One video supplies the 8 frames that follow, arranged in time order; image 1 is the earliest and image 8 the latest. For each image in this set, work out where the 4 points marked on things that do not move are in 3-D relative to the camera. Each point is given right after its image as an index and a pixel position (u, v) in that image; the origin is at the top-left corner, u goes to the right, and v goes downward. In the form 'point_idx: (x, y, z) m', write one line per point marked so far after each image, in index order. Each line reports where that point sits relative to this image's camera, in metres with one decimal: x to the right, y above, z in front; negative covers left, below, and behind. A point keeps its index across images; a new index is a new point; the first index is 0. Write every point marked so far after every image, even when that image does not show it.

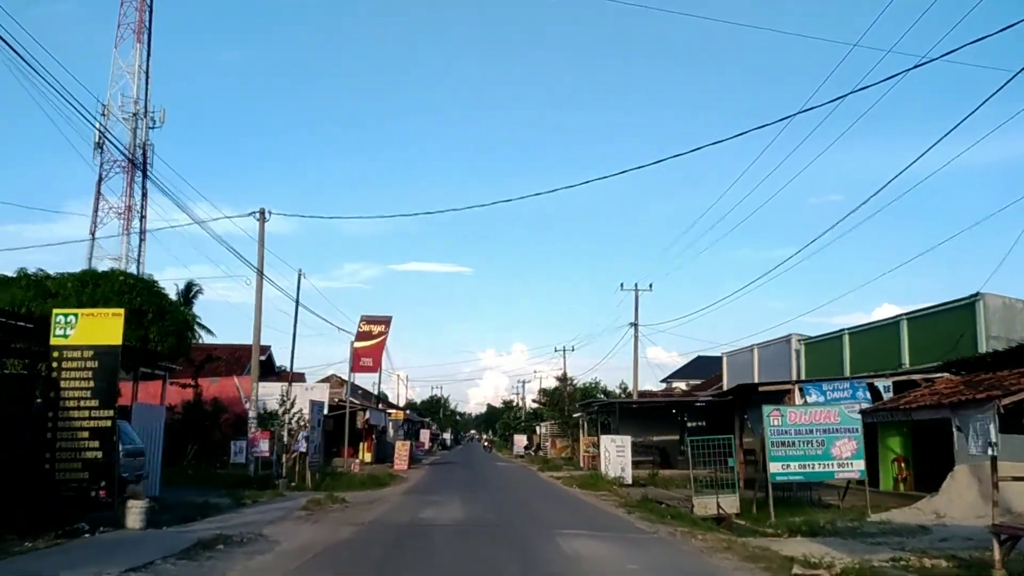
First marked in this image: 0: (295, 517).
0: (-5.0, -5.2, +19.2) m
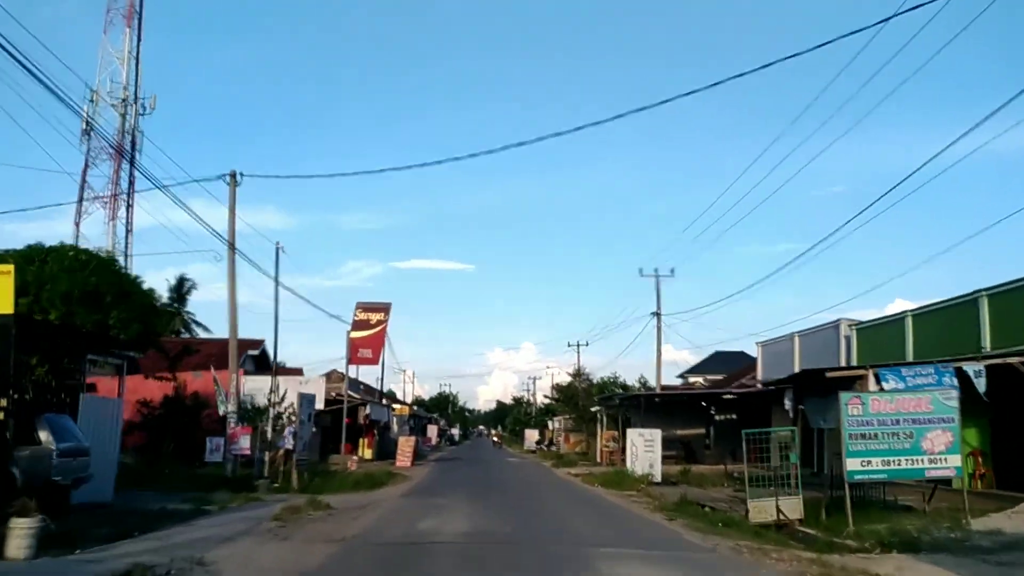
0: (-4.6, -4.5, +15.5) m
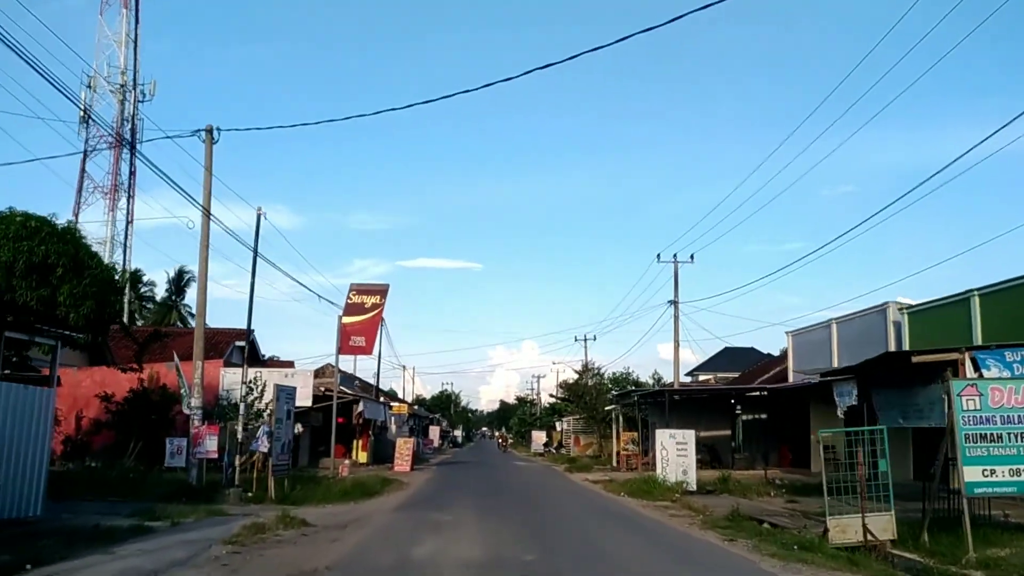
0: (-4.3, -3.8, +11.8) m
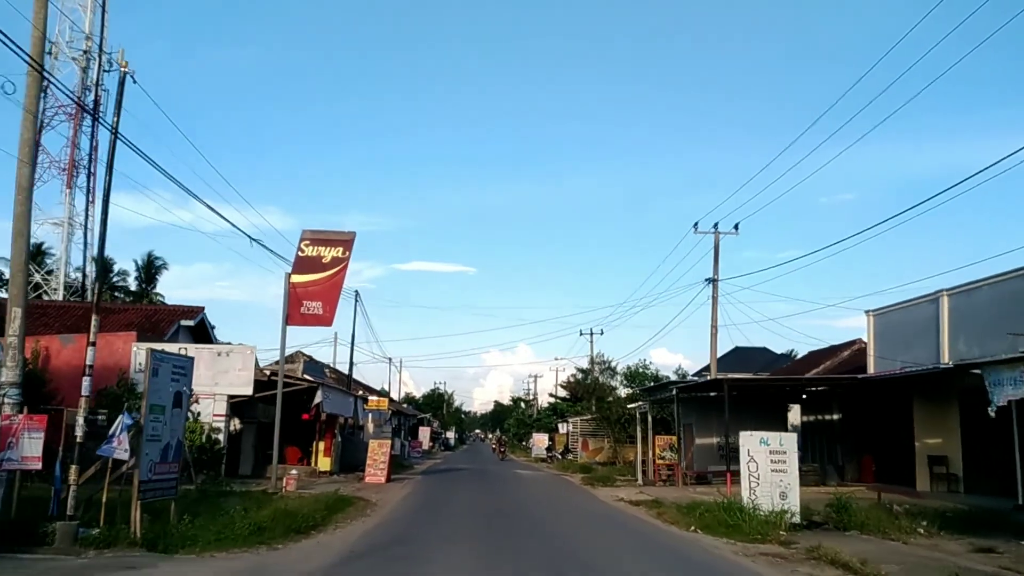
0: (-3.9, -2.3, +3.2) m
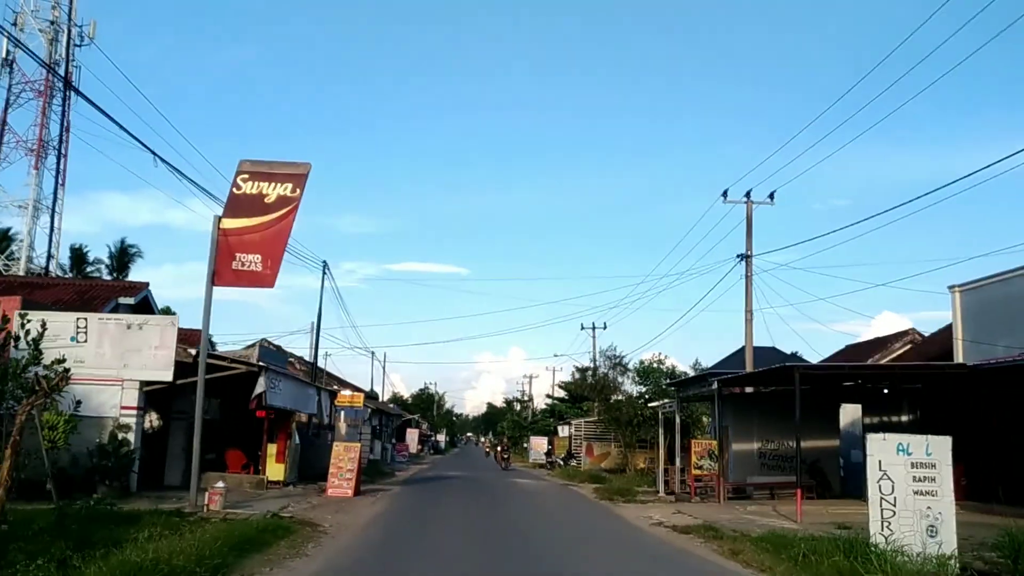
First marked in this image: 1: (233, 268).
0: (-3.6, -1.1, -2.8) m
1: (-5.8, +0.4, +17.5) m
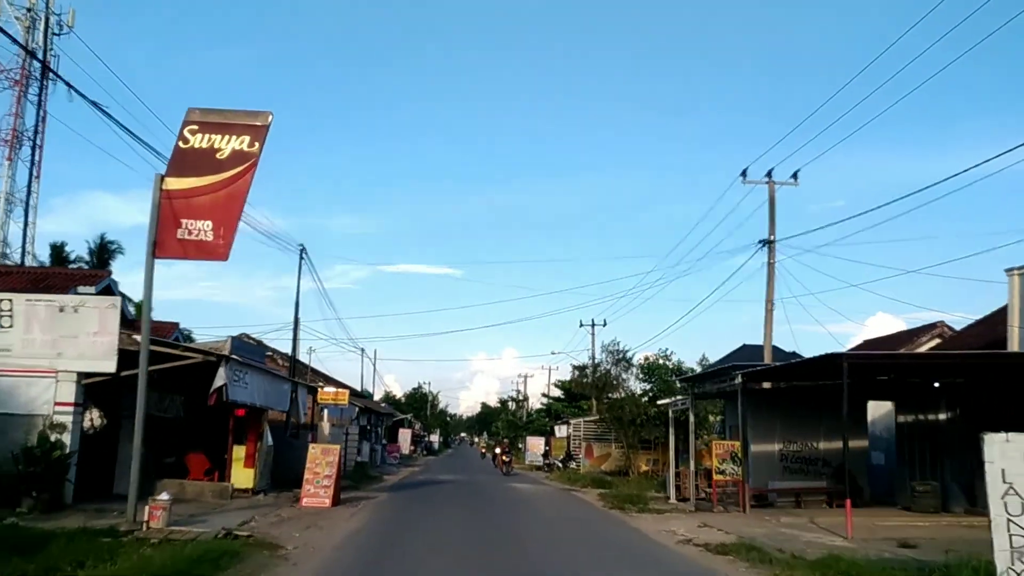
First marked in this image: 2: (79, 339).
0: (-3.4, -0.7, -5.6) m
1: (-5.7, +0.9, +14.7) m
2: (-8.4, -1.0, +16.4) m
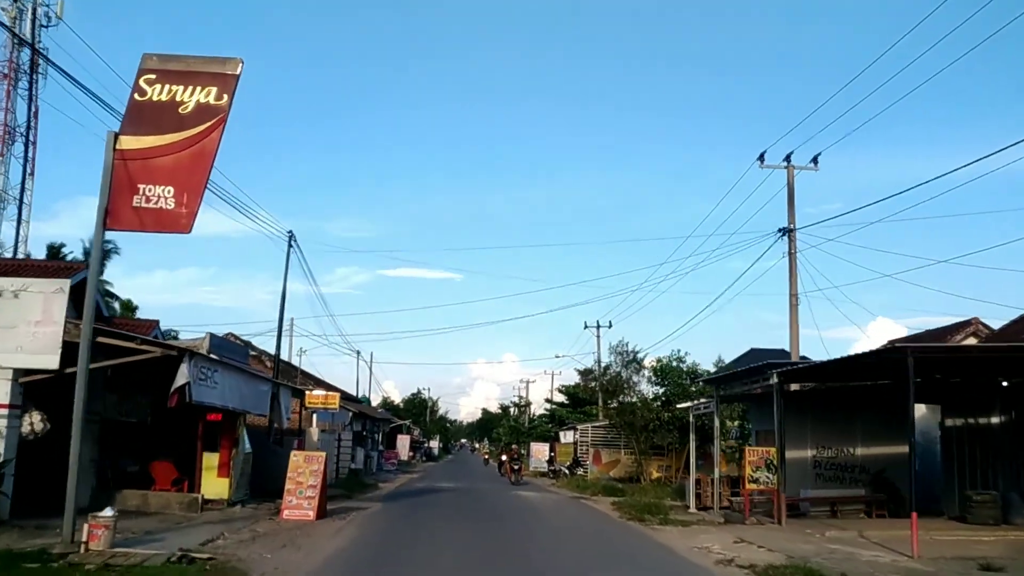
0: (-3.3, -0.2, -7.9) m
1: (-5.5, +1.2, +12.4) m
2: (-8.3, -0.7, +14.1) m
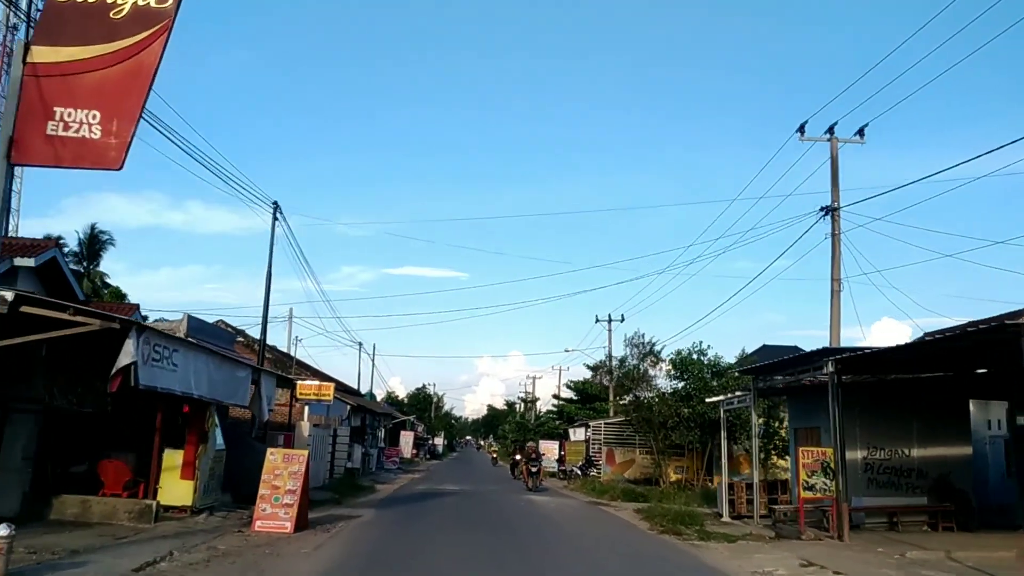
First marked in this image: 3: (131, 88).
0: (-3.1, +0.3, -10.7) m
1: (-5.3, +1.8, +9.6) m
2: (-8.0, -0.1, +11.3) m
3: (-4.4, +2.3, +9.7) m
